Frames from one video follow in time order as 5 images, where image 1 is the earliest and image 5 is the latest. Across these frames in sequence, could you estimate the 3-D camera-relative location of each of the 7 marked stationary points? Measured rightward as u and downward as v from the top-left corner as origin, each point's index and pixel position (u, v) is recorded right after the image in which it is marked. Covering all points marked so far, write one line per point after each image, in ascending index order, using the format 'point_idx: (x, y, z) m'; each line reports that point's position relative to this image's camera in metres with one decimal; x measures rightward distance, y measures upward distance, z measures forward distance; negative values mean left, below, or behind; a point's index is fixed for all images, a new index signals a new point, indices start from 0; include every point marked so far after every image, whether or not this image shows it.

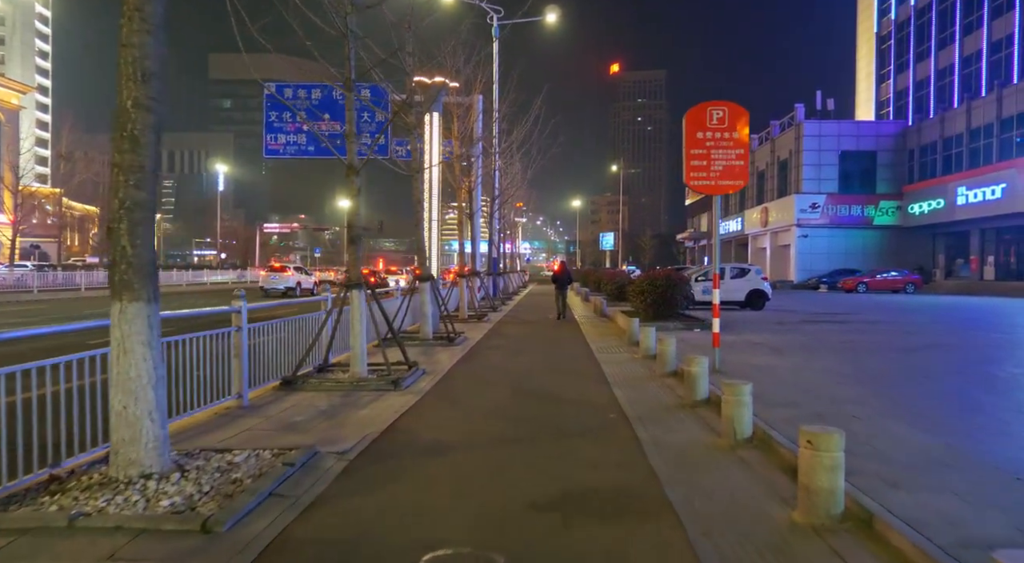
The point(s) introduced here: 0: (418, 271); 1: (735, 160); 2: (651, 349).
0: (-2.3, +0.3, +15.0) m
1: (+3.4, +1.9, +9.4) m
2: (+2.7, -1.3, +11.9) m
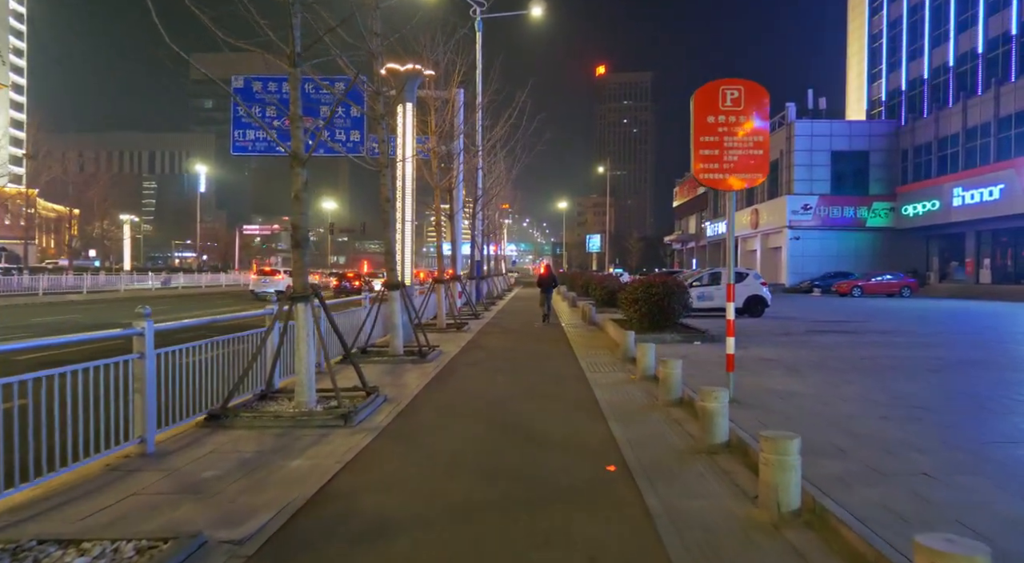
0: (-2.7, +0.1, +13.4) m
1: (+3.1, +1.7, +7.9) m
2: (+2.3, -1.5, +10.3) m
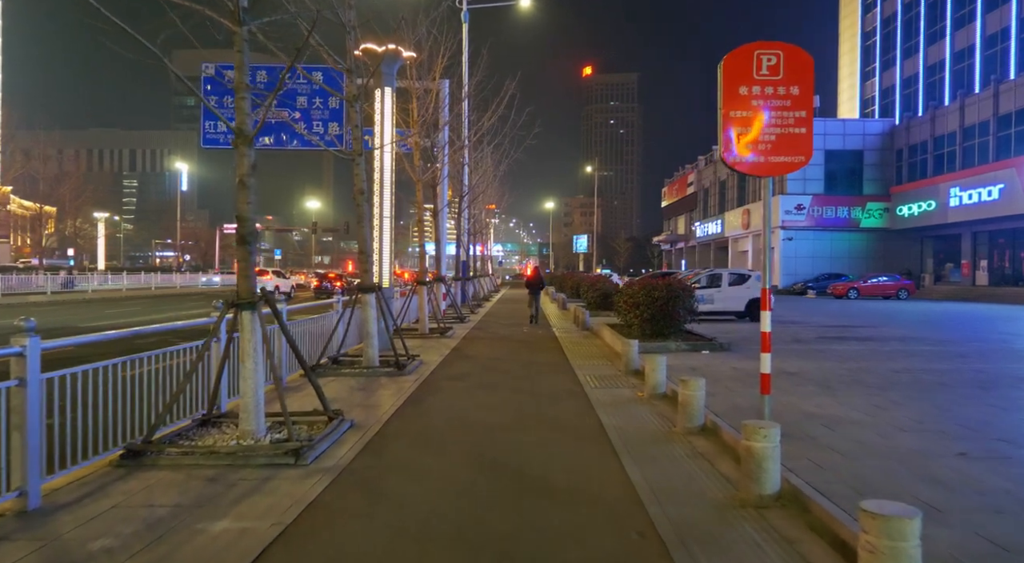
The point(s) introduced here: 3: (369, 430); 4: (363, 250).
0: (-2.9, 0.0, +11.9) m
1: (+3.0, +1.7, +6.6) m
2: (+2.2, -1.5, +9.0) m
3: (-1.7, -1.8, +7.5) m
4: (-3.0, +0.6, +12.2) m
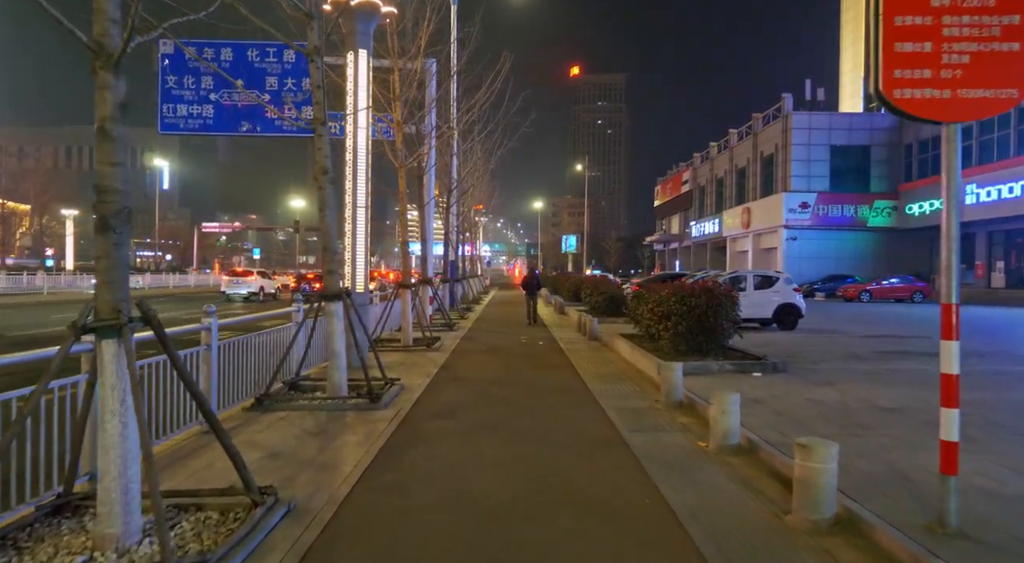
0: (-2.9, 0.0, +9.3) m
1: (+3.2, +1.6, +4.1) m
2: (+2.3, -1.6, +6.4) m
3: (-1.5, -1.9, +4.9) m
4: (-2.9, +0.5, +9.6) m
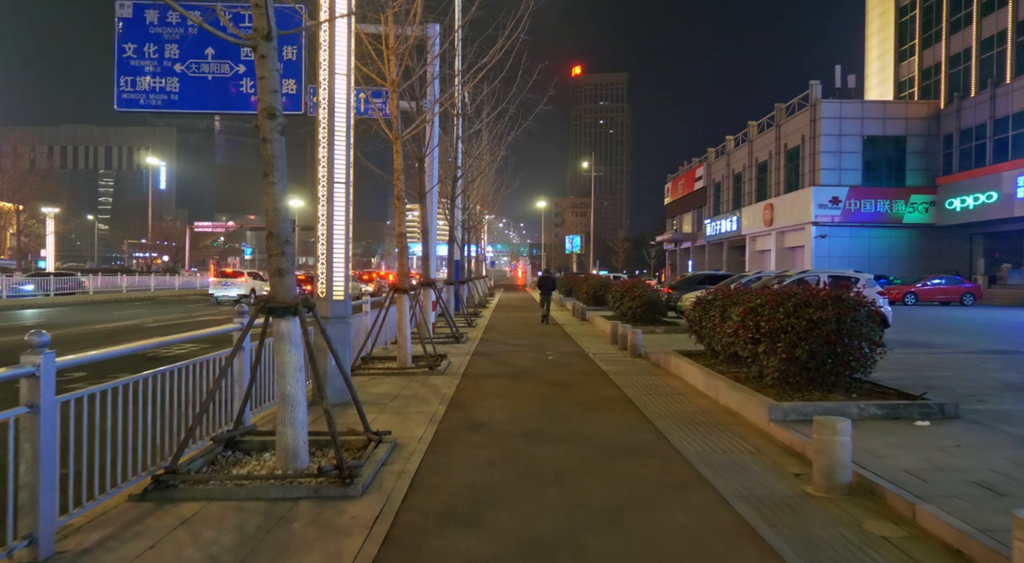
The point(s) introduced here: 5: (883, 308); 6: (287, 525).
0: (-2.3, -0.1, +5.9) m
1: (+3.7, +1.6, +0.7) m
2: (+2.8, -1.6, +3.1) m
3: (-1.0, -1.9, +1.5) m
4: (-2.4, +0.5, +6.2) m
5: (+8.9, -0.6, +14.9) m
6: (-1.7, -1.8, +4.7) m
